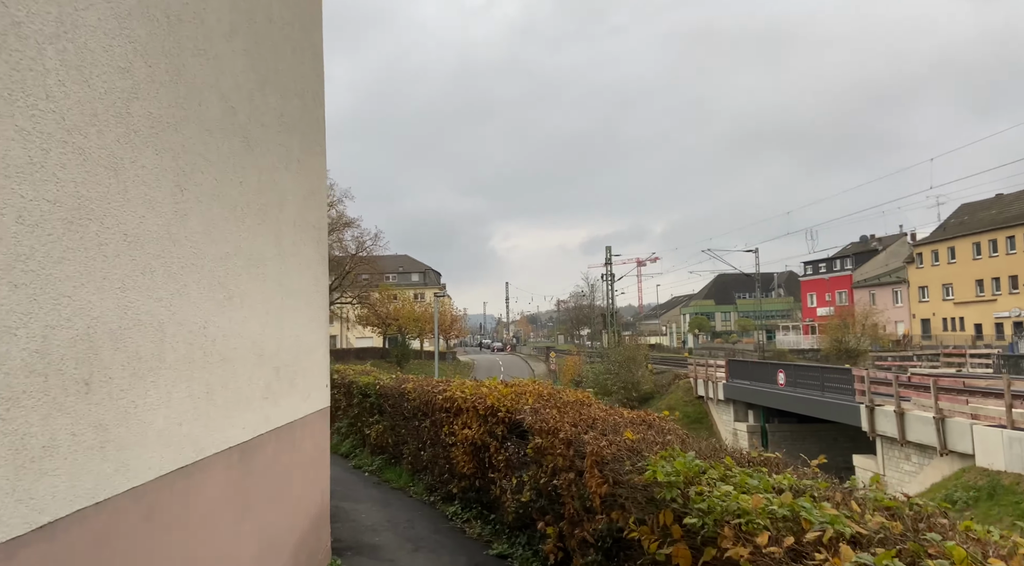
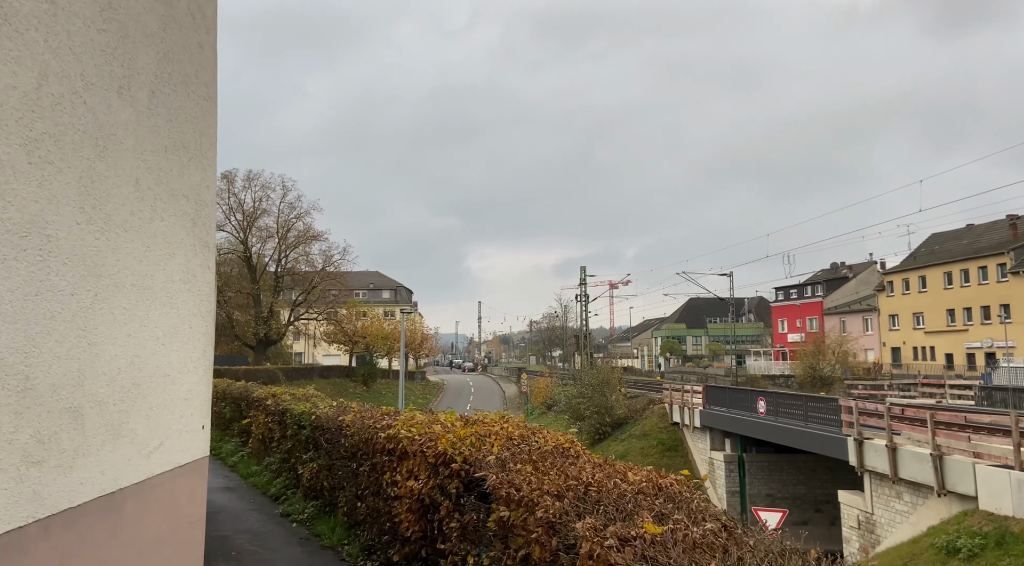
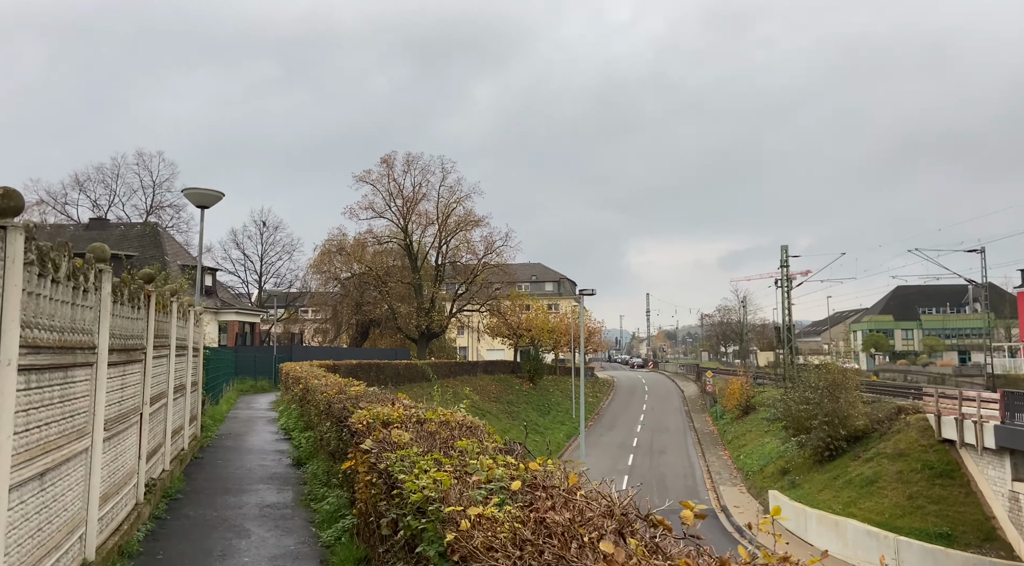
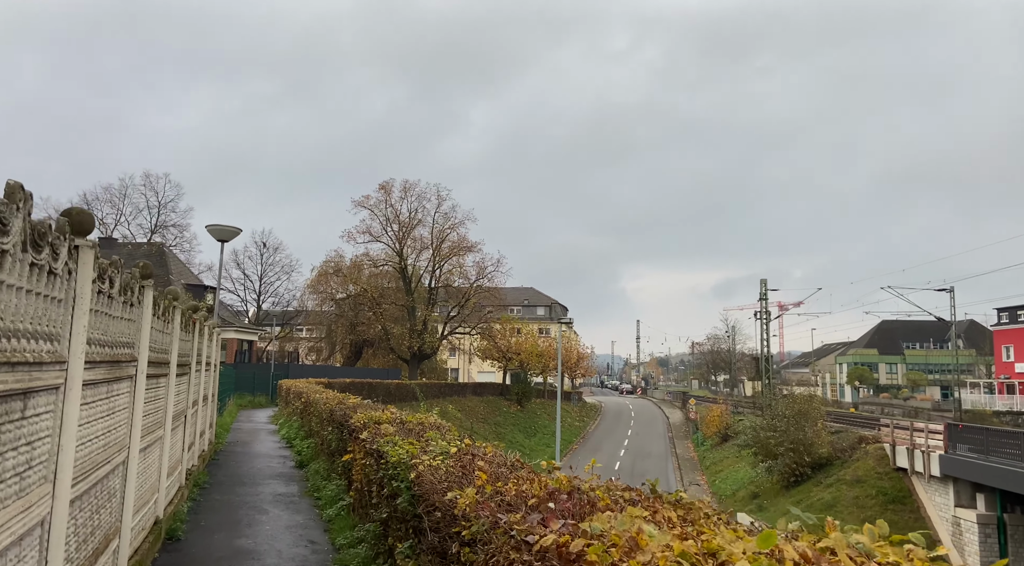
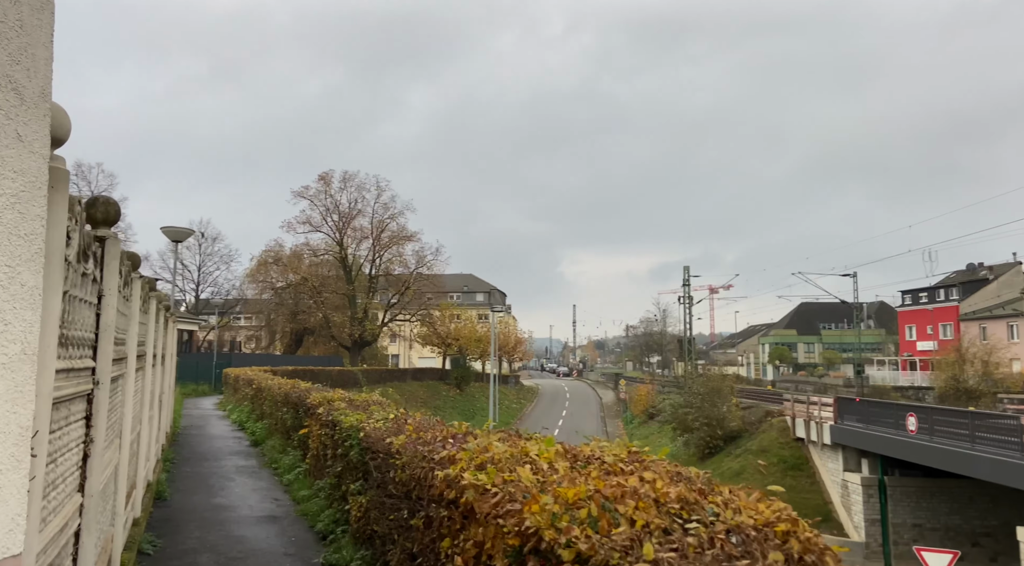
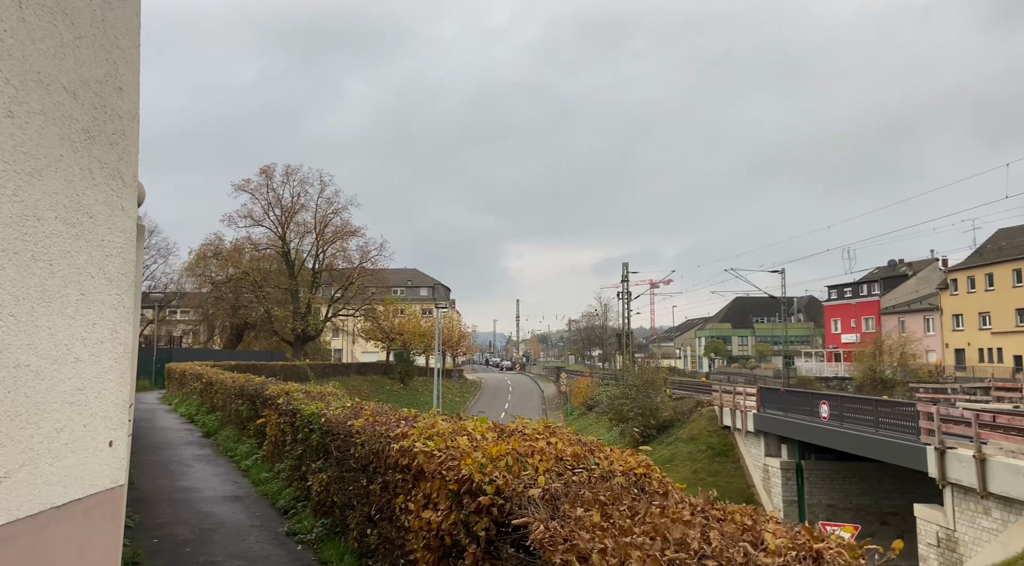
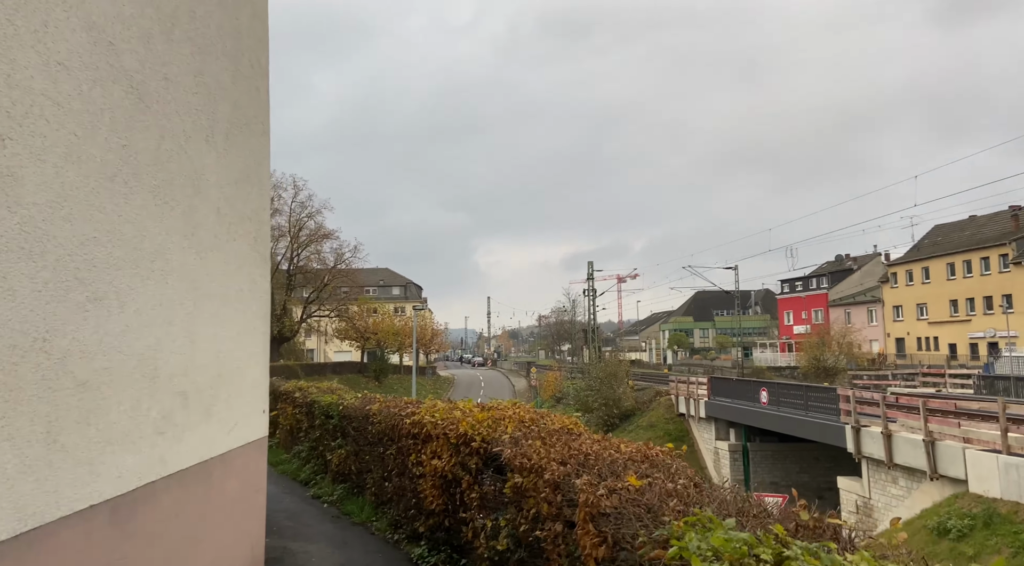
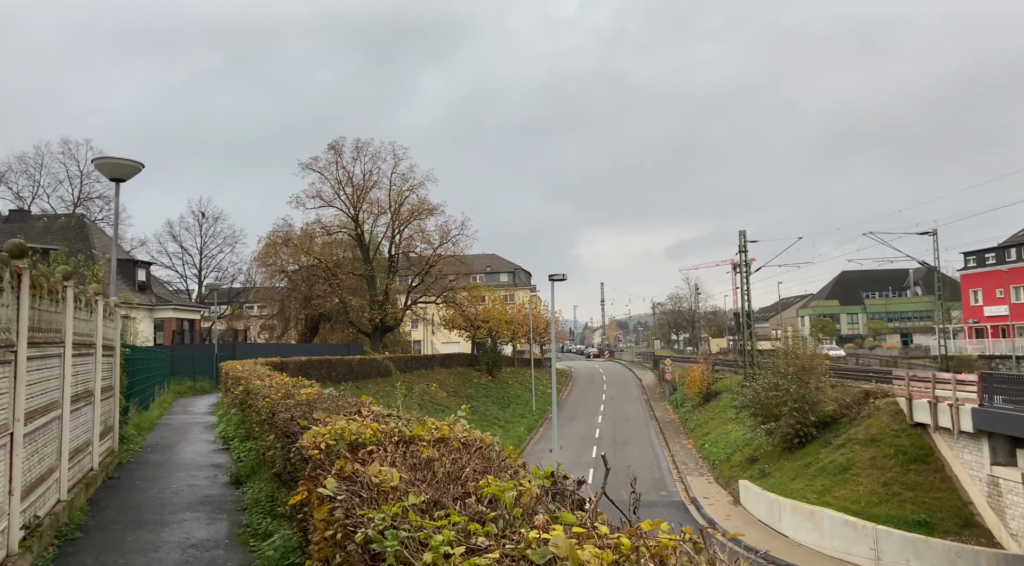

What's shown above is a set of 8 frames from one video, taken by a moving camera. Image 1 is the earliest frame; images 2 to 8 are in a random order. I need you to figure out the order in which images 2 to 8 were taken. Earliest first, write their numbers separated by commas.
7, 2, 6, 5, 4, 3, 8
